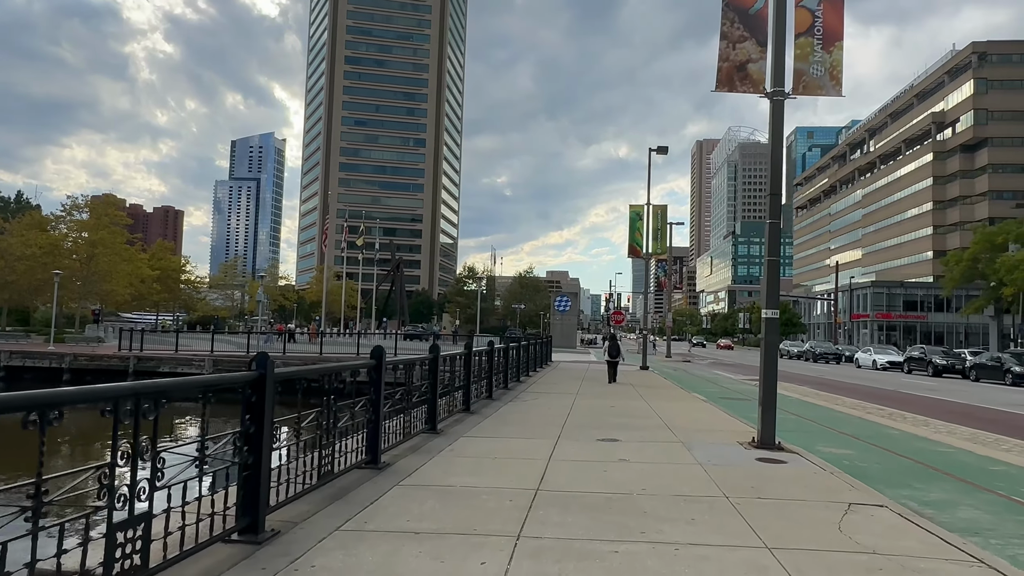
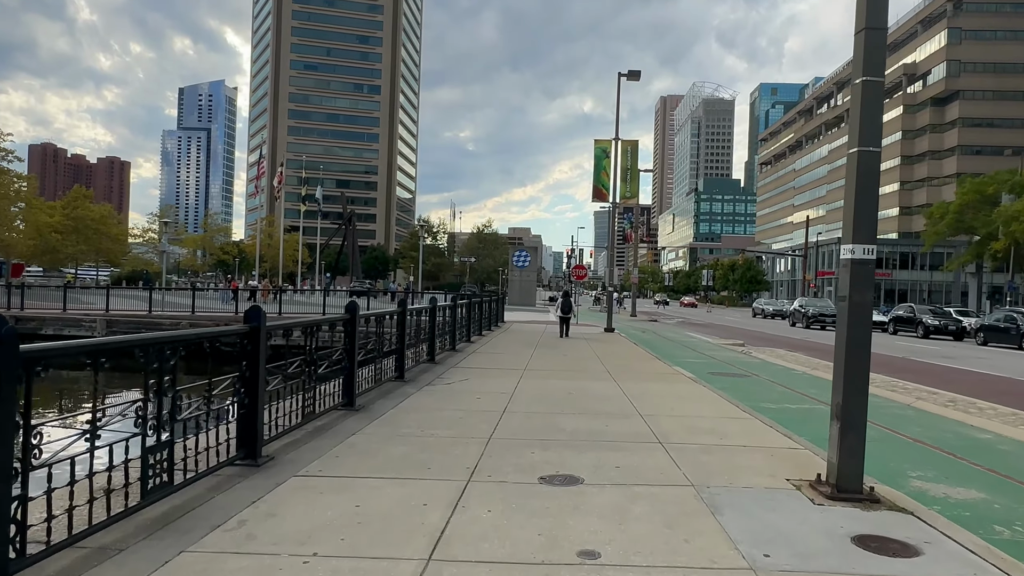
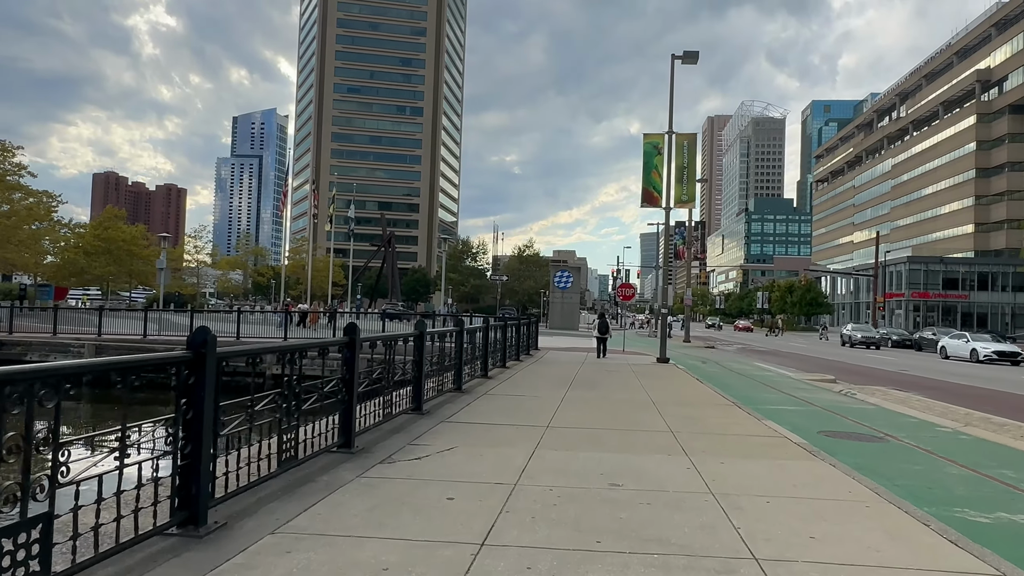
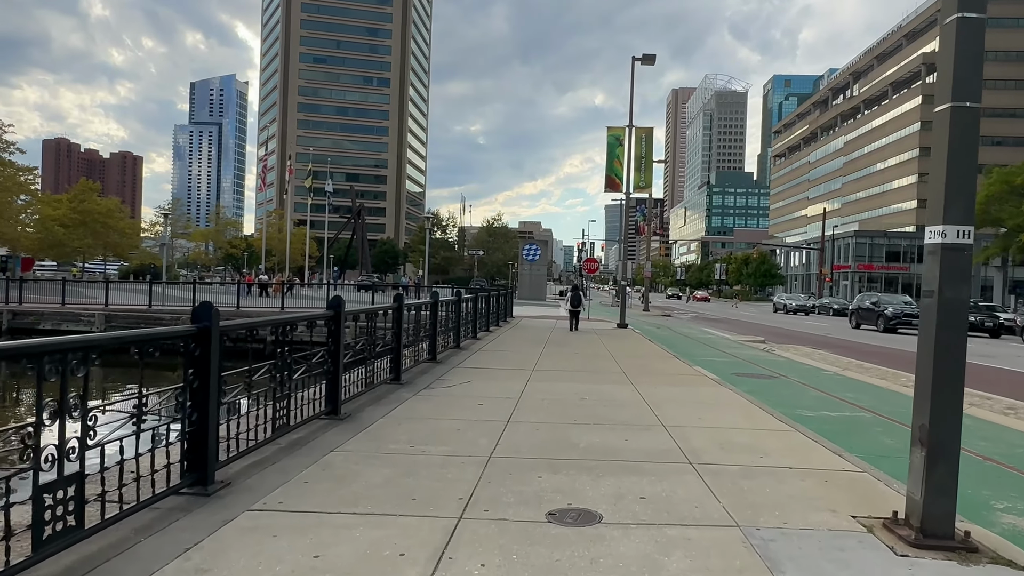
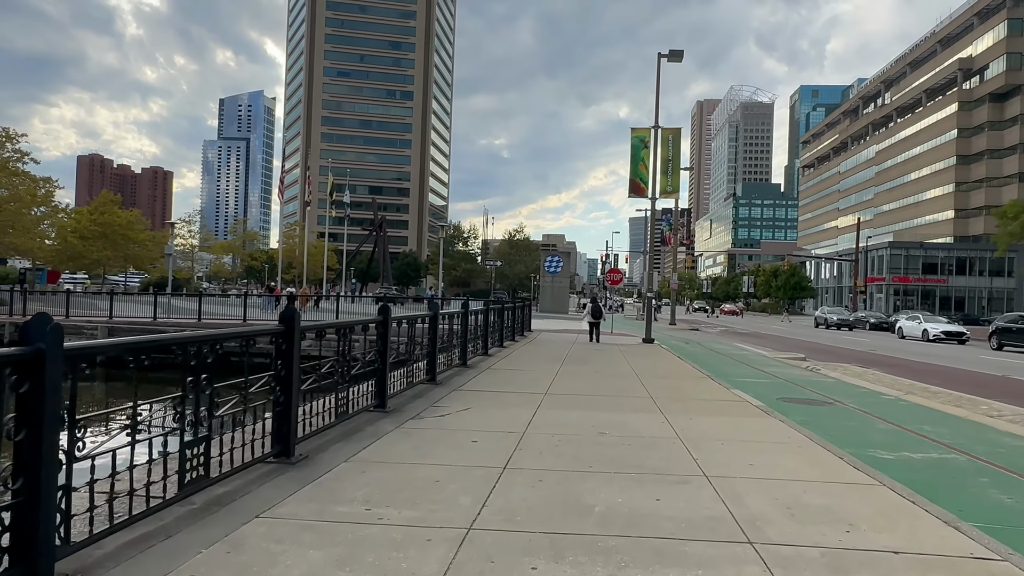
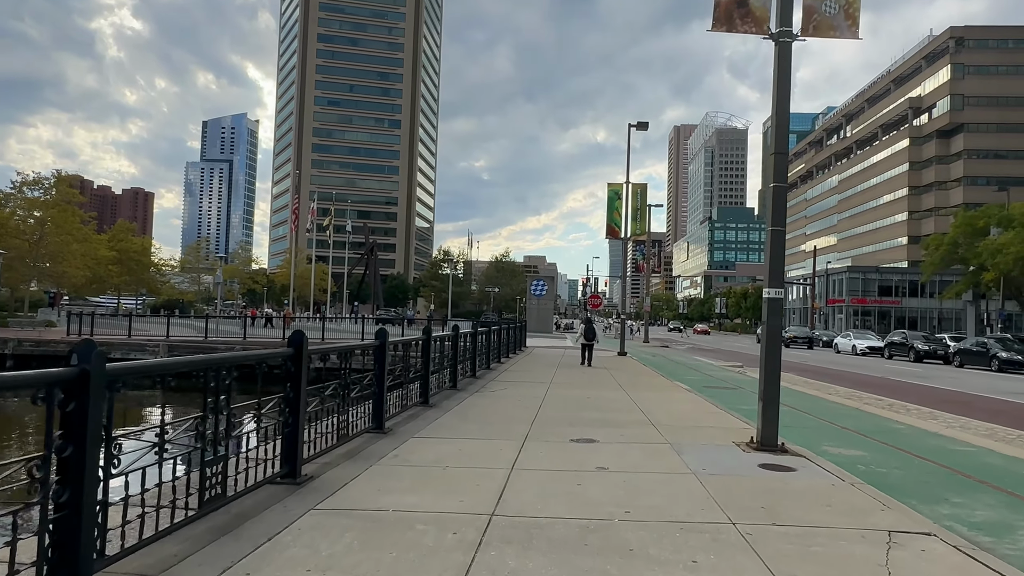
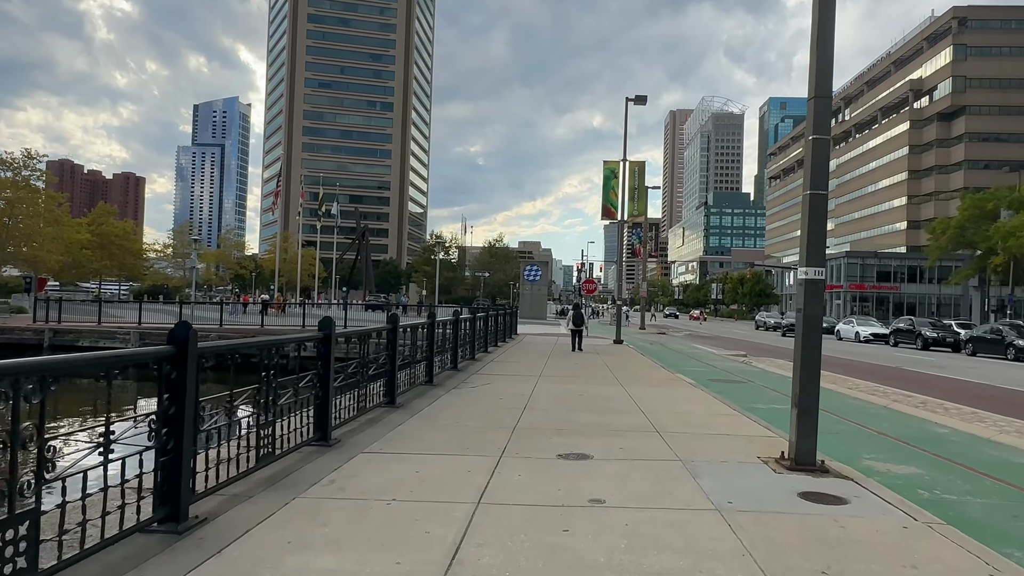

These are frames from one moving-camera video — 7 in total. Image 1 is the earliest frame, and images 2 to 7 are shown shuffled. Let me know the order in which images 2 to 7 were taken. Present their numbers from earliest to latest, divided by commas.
6, 7, 2, 4, 5, 3
